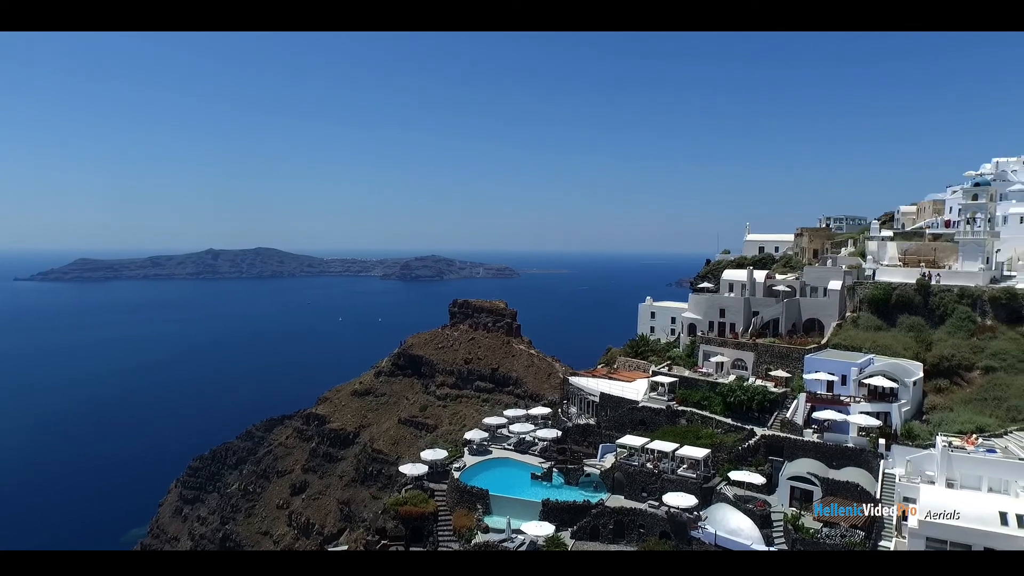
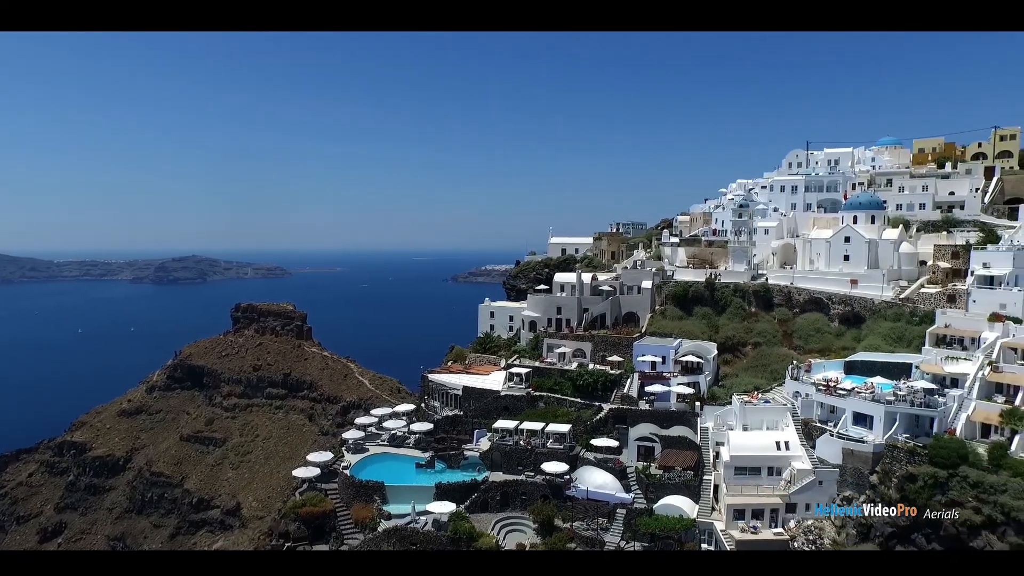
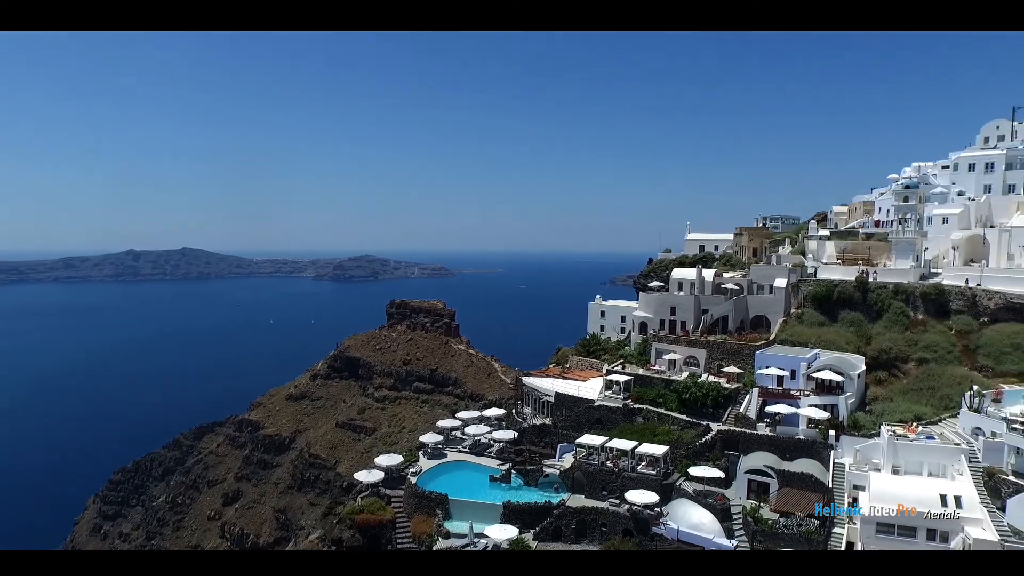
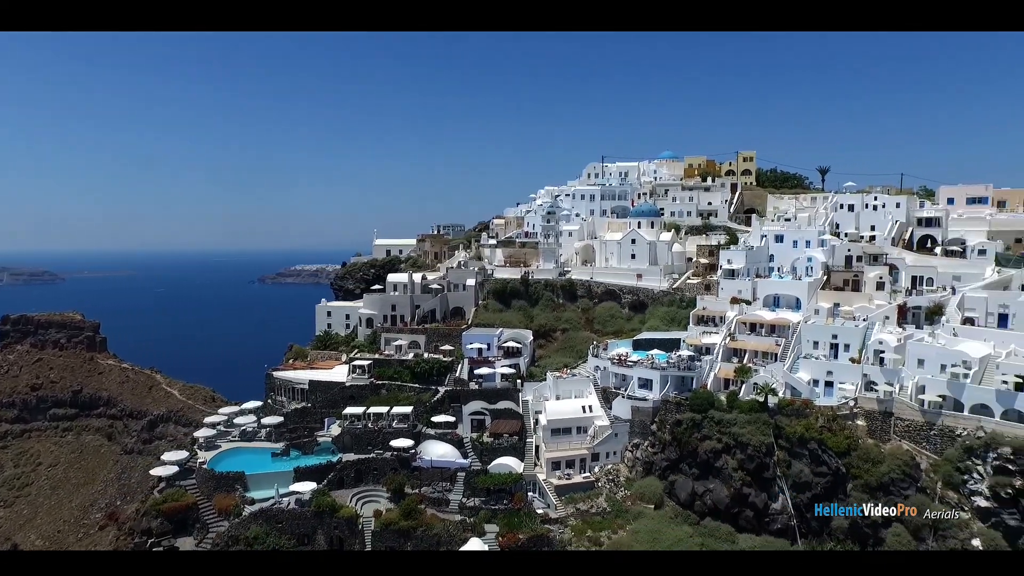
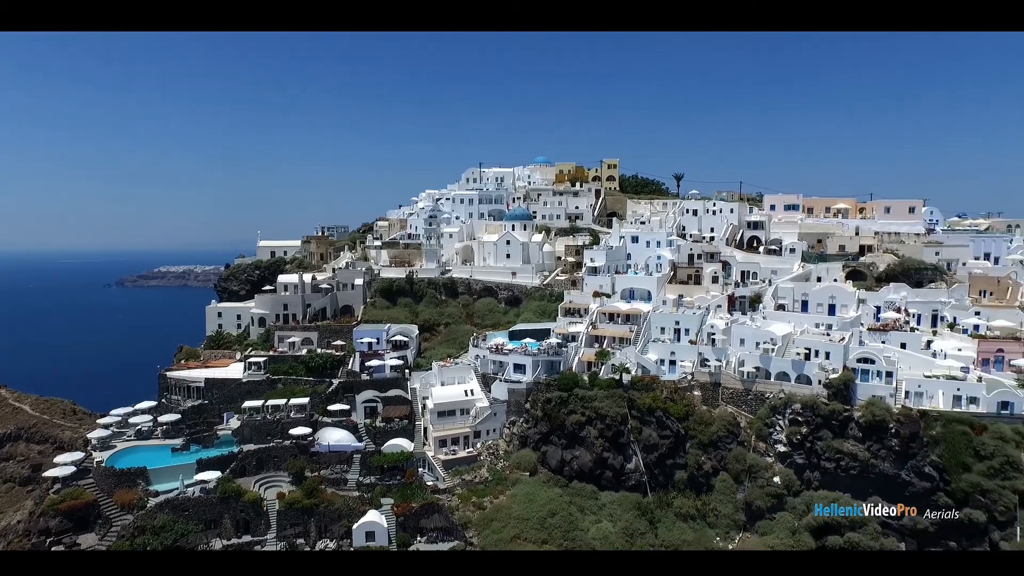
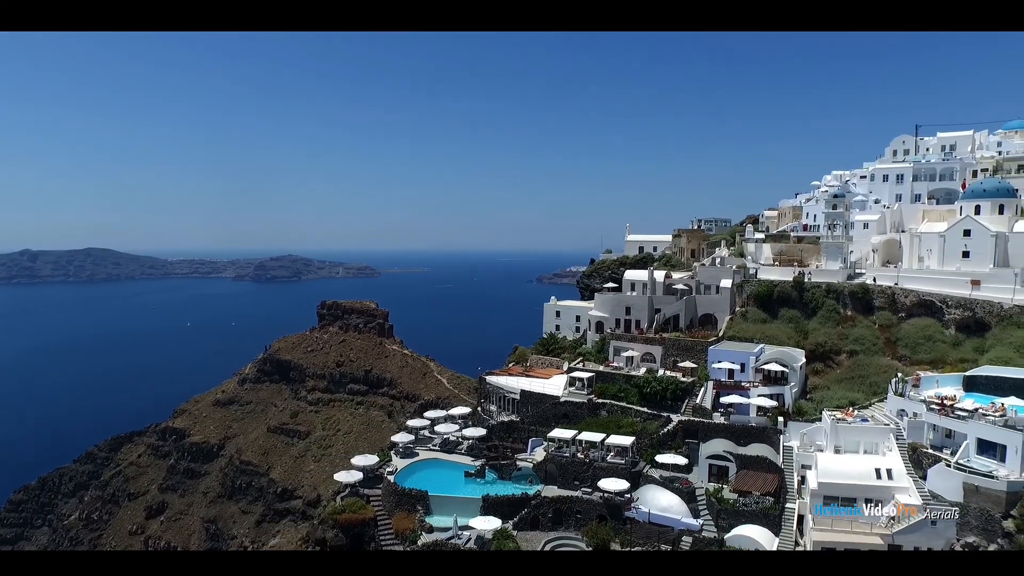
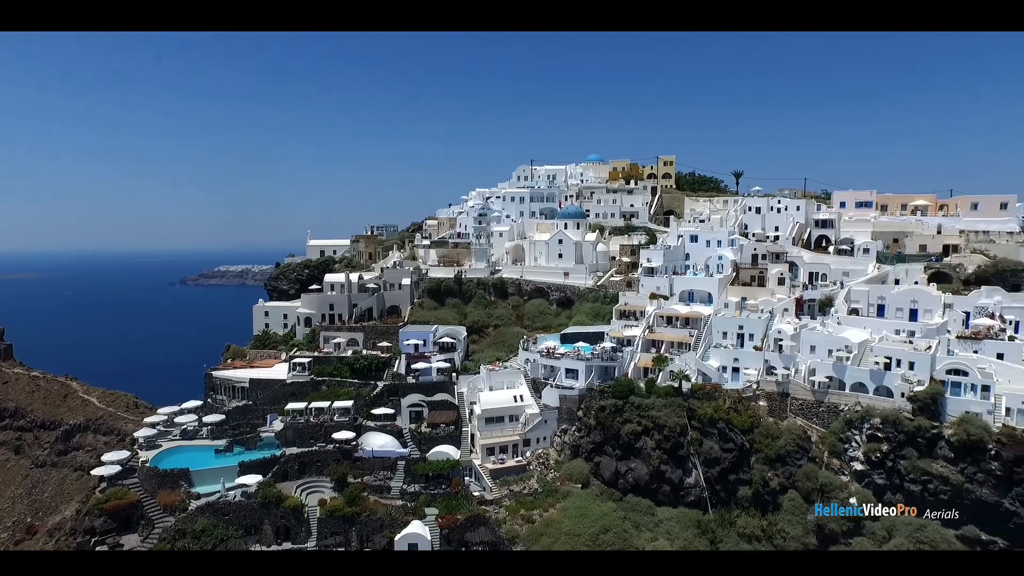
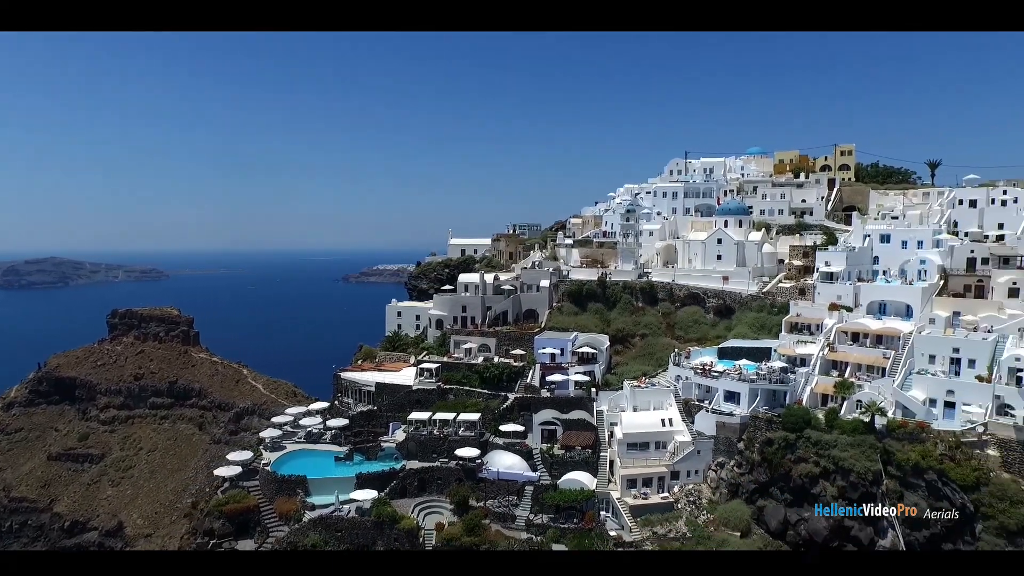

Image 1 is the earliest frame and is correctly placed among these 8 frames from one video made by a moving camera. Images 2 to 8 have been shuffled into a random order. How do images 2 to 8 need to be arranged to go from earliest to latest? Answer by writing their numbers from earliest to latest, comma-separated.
3, 6, 2, 8, 4, 7, 5
